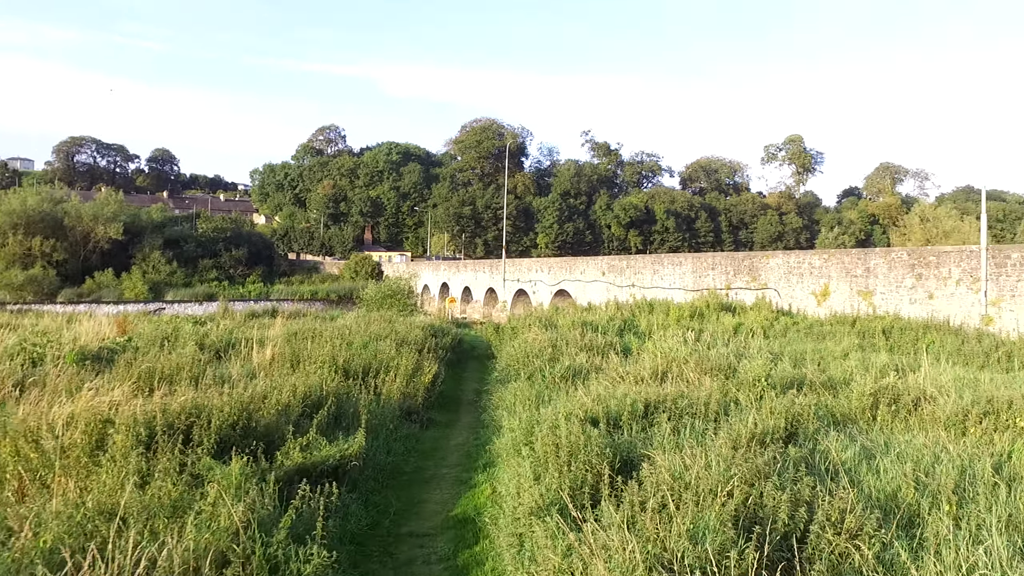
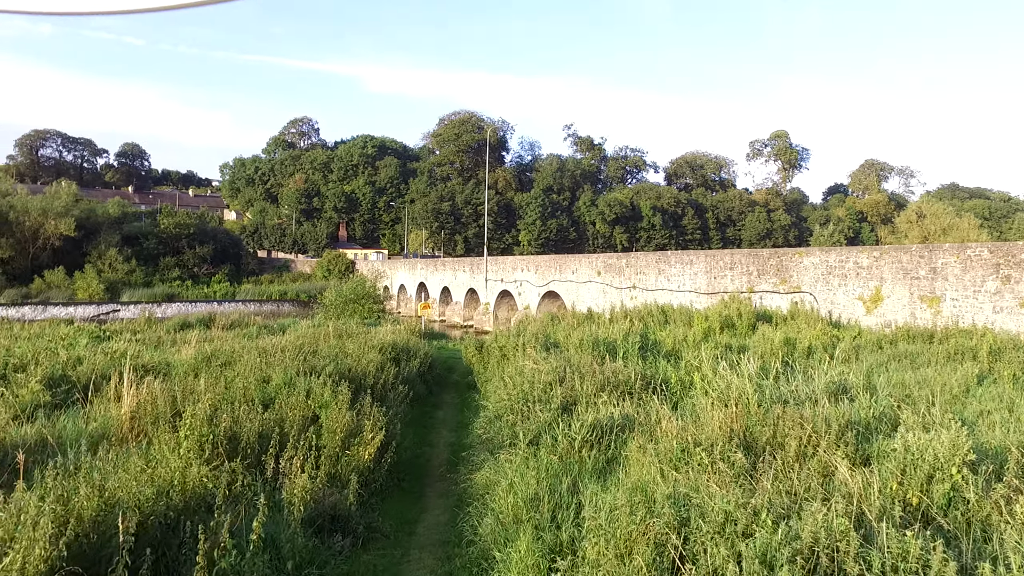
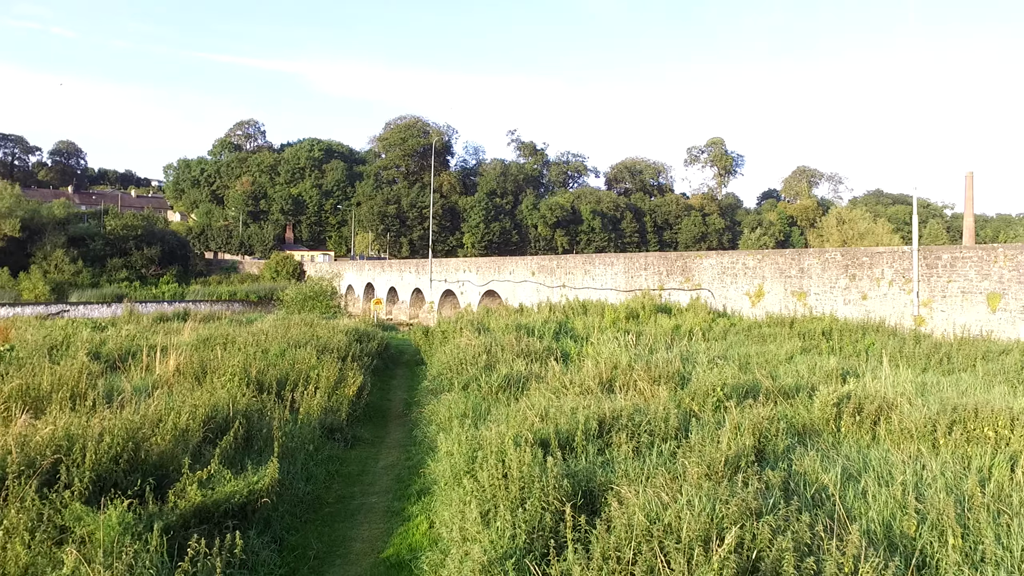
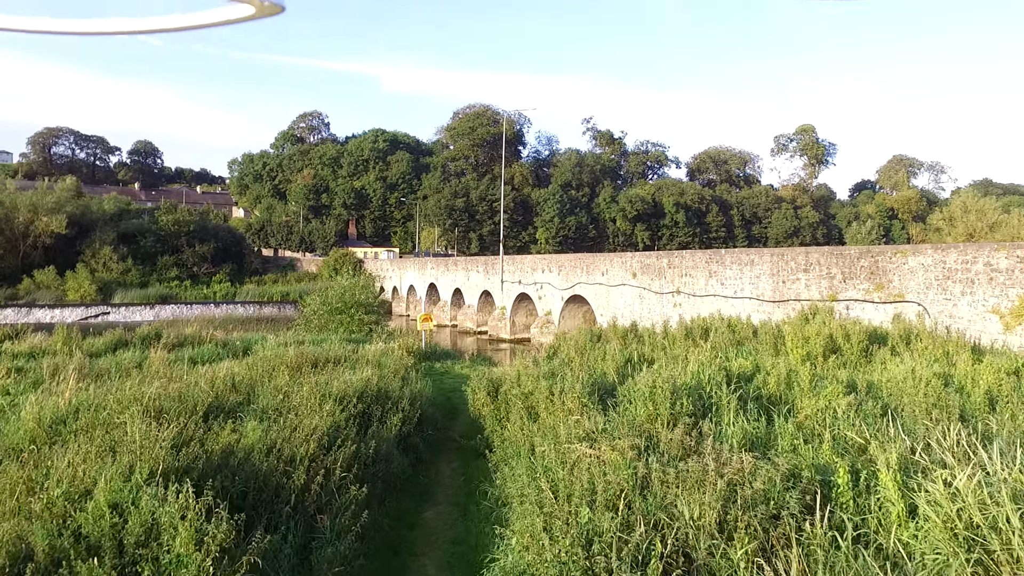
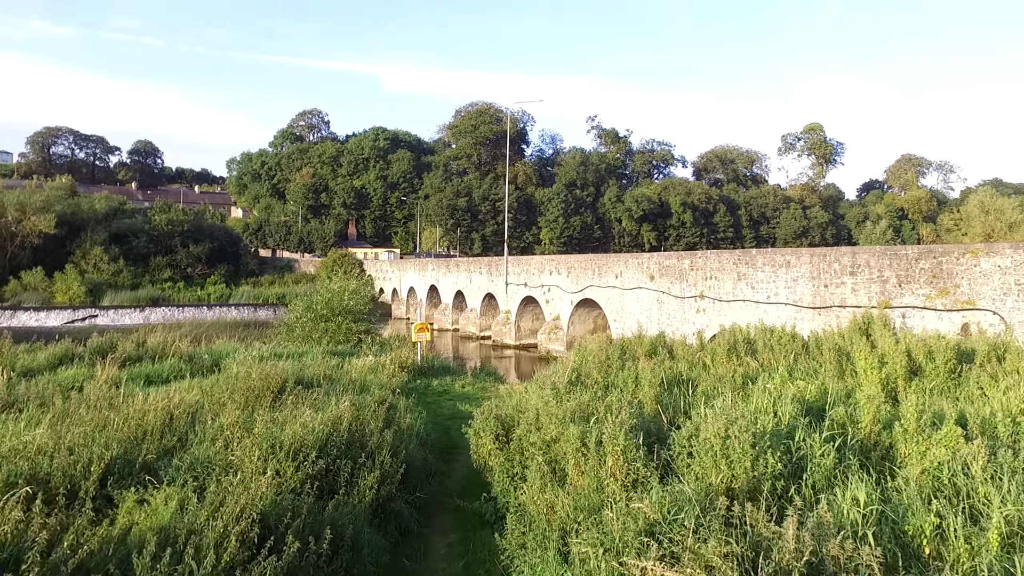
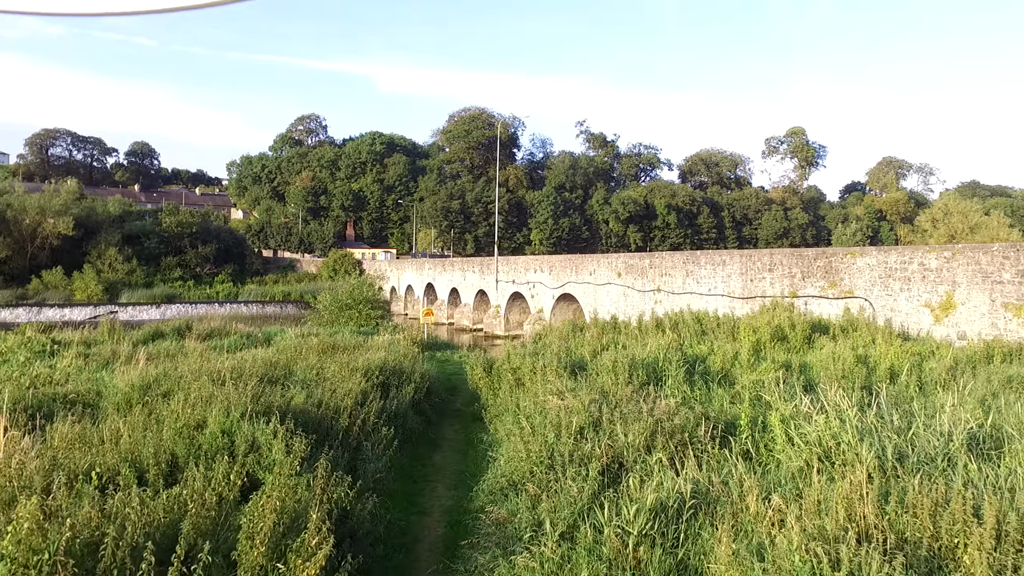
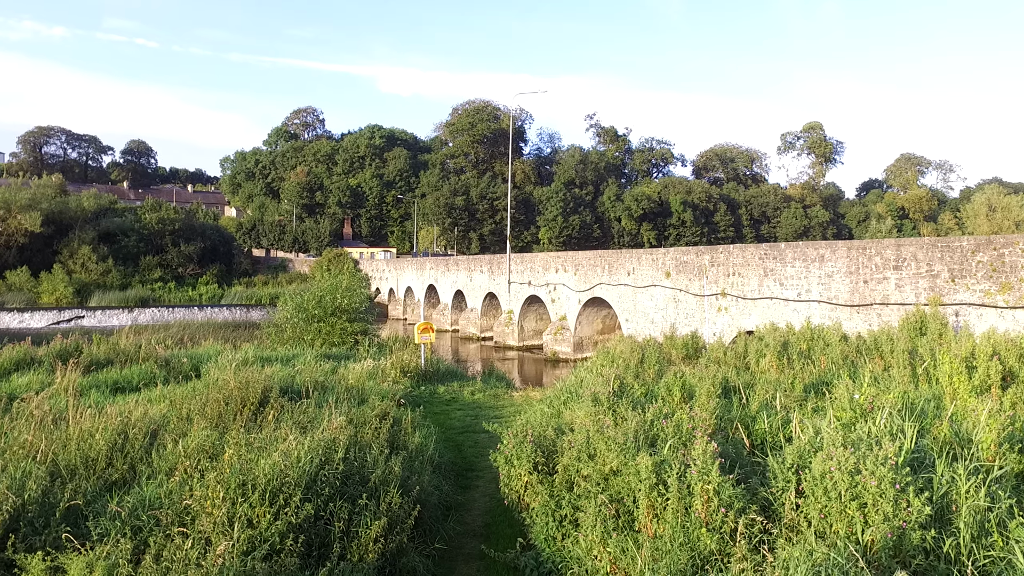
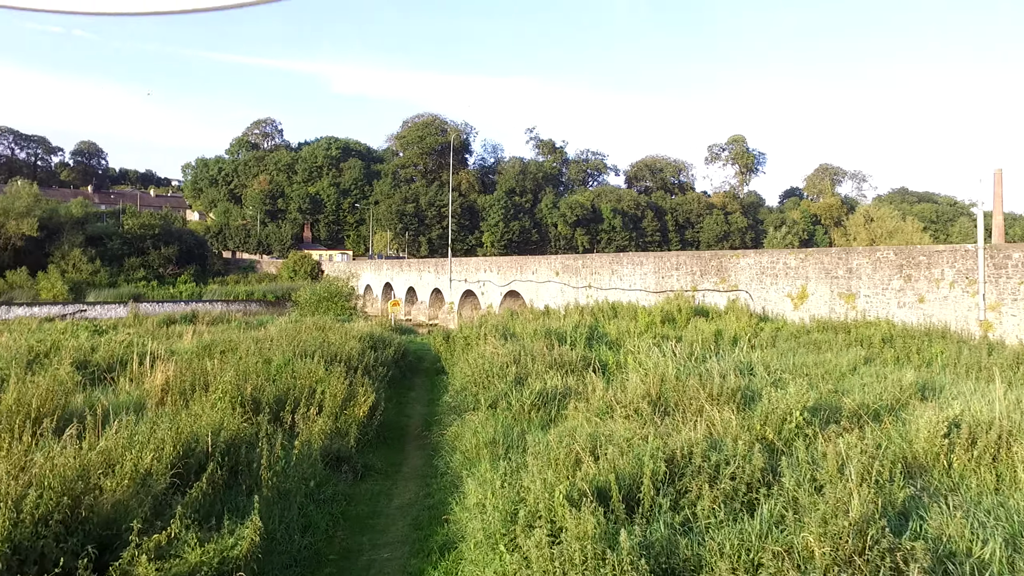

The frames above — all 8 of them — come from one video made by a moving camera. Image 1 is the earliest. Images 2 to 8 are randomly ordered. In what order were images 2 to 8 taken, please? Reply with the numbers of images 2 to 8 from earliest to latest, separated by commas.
3, 8, 2, 6, 4, 5, 7
